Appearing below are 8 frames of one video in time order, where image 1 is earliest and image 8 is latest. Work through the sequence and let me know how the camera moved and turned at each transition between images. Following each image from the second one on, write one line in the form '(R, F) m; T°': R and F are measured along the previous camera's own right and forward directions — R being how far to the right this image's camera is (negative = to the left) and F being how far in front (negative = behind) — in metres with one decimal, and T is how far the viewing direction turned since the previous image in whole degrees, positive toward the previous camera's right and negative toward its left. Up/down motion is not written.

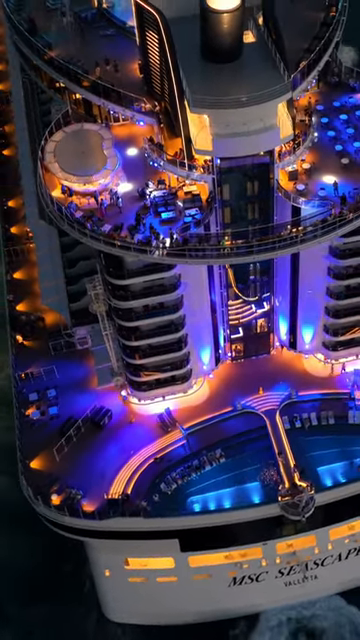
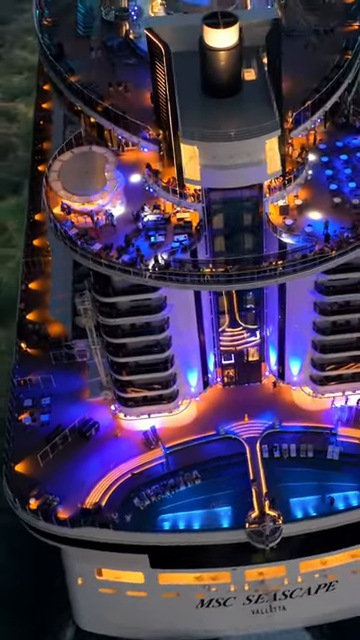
(+3.6, -1.0) m; -4°
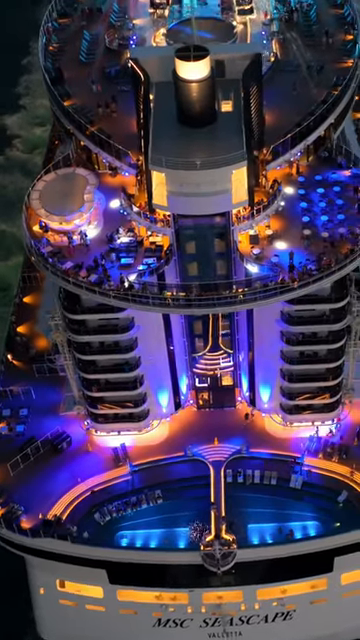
(+3.5, -0.7) m; -3°
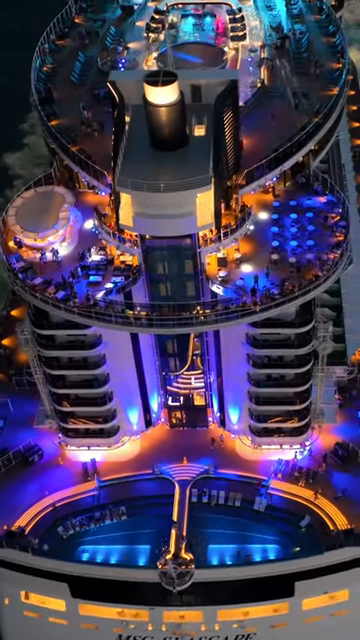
(+2.9, -0.5) m; -2°
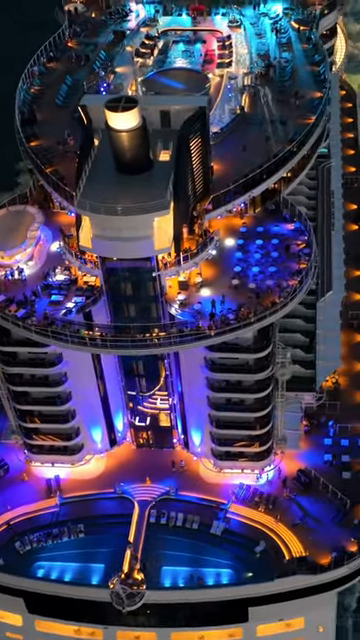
(+3.2, -0.4) m; -2°
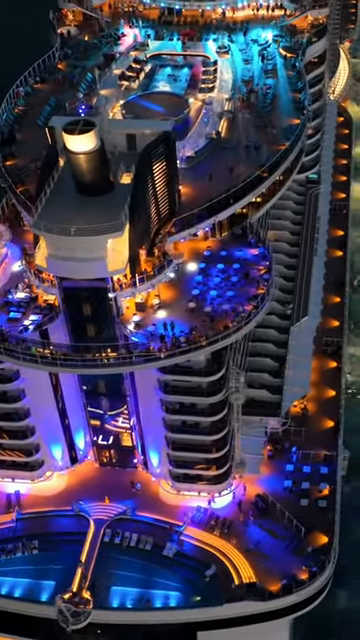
(+3.4, -0.2) m; -2°
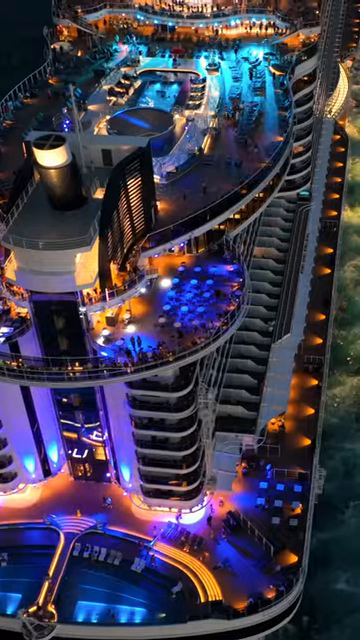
(+2.2, -0.1) m; -1°
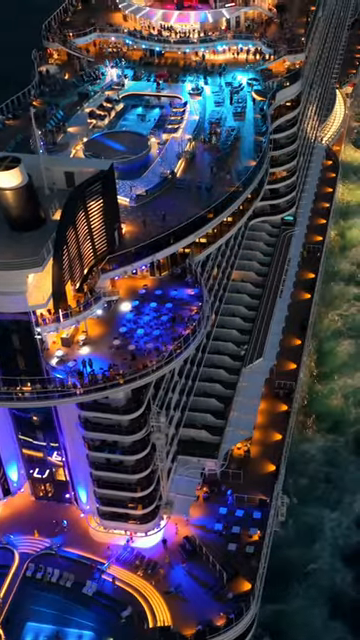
(+3.2, 0.0) m; -1°
